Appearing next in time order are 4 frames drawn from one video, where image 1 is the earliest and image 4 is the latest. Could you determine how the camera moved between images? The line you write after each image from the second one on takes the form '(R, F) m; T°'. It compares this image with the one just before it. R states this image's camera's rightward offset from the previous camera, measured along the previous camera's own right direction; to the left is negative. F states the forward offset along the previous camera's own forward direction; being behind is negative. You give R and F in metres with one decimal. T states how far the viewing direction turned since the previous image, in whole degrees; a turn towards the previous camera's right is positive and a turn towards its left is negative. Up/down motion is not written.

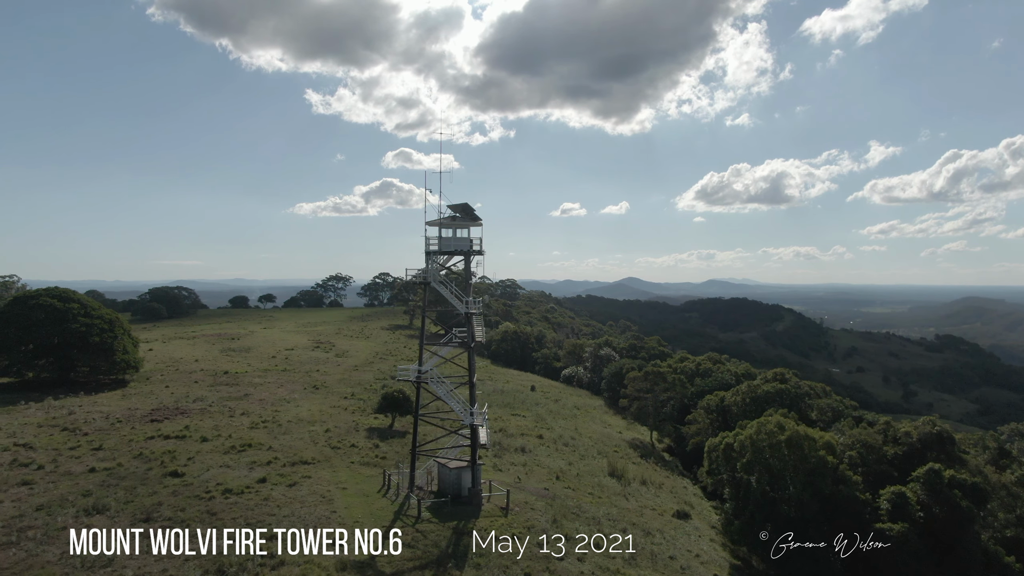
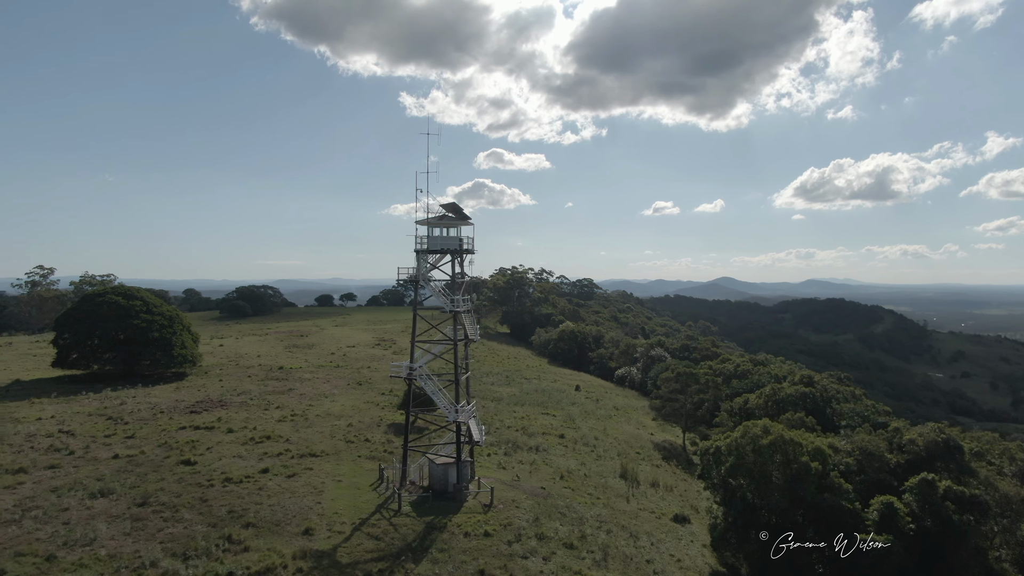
(+3.0, +0.1) m; -7°
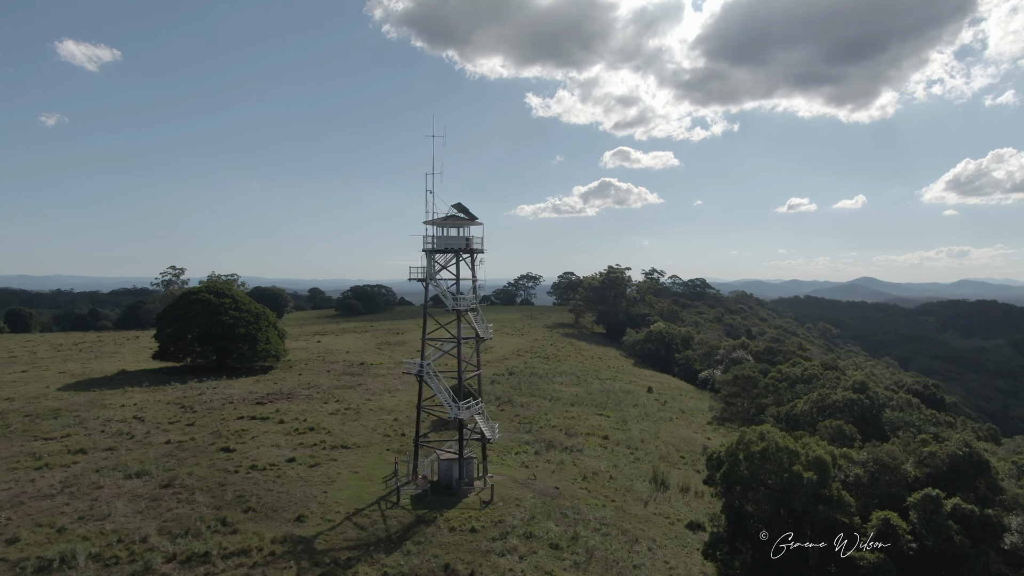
(+3.6, +0.2) m; -9°
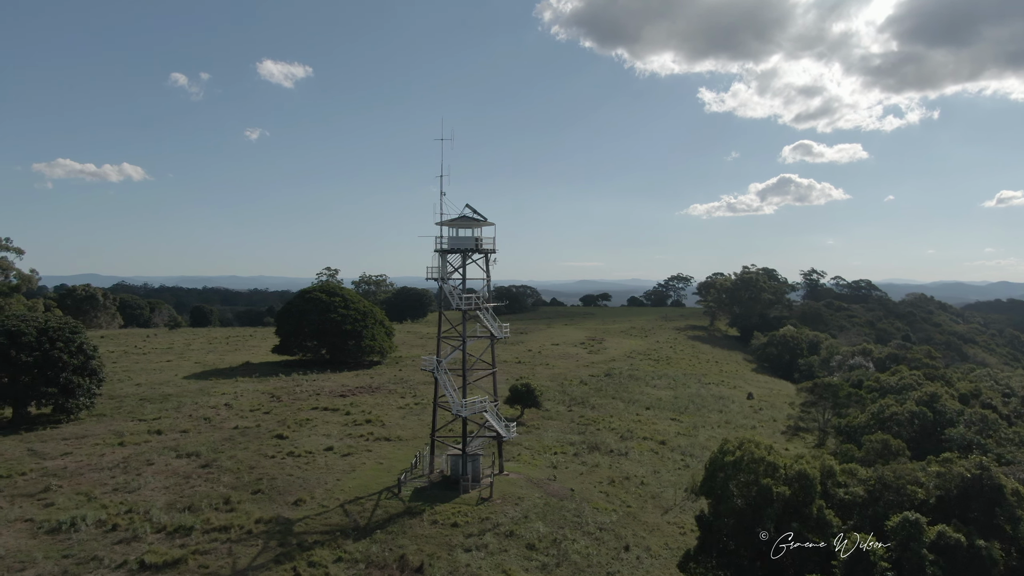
(+4.9, +0.4) m; -13°
